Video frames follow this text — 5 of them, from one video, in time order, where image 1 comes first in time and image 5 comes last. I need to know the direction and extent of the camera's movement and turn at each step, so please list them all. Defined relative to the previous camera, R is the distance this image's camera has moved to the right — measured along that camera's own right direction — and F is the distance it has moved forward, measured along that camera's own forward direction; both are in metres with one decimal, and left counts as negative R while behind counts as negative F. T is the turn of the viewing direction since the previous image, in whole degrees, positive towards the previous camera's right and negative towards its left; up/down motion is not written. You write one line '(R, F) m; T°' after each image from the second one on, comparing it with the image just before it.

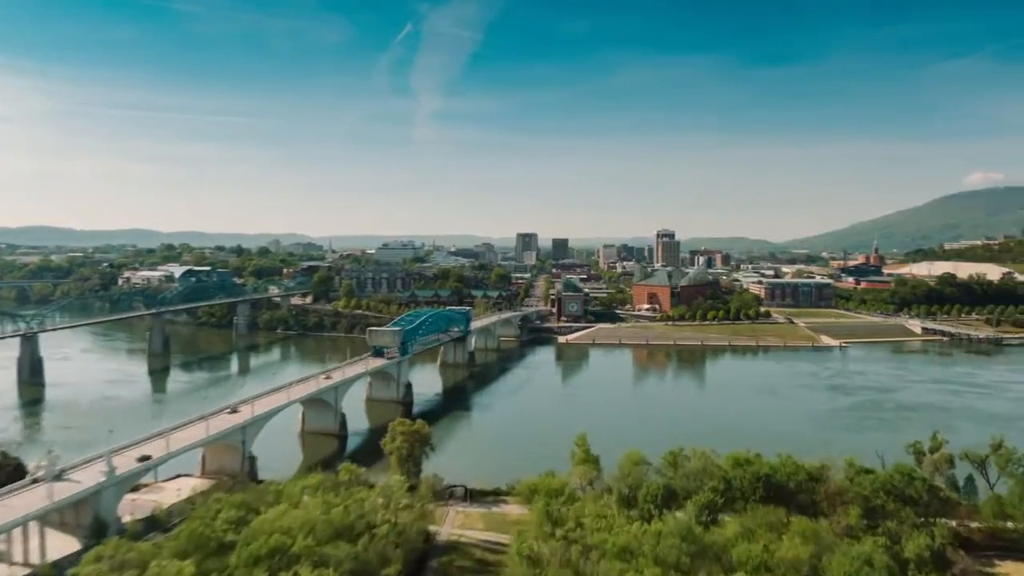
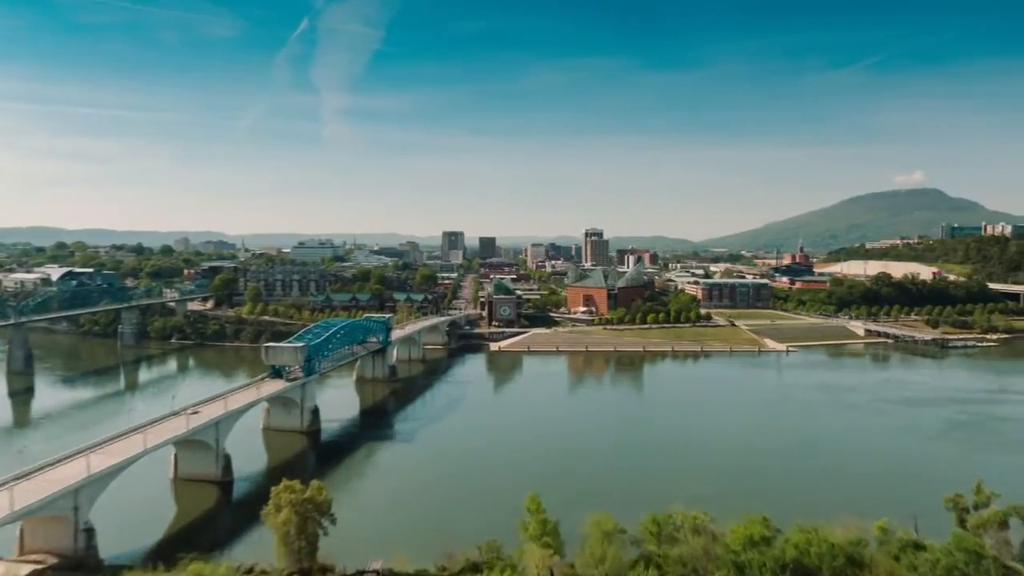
(-0.1, +5.5) m; +6°
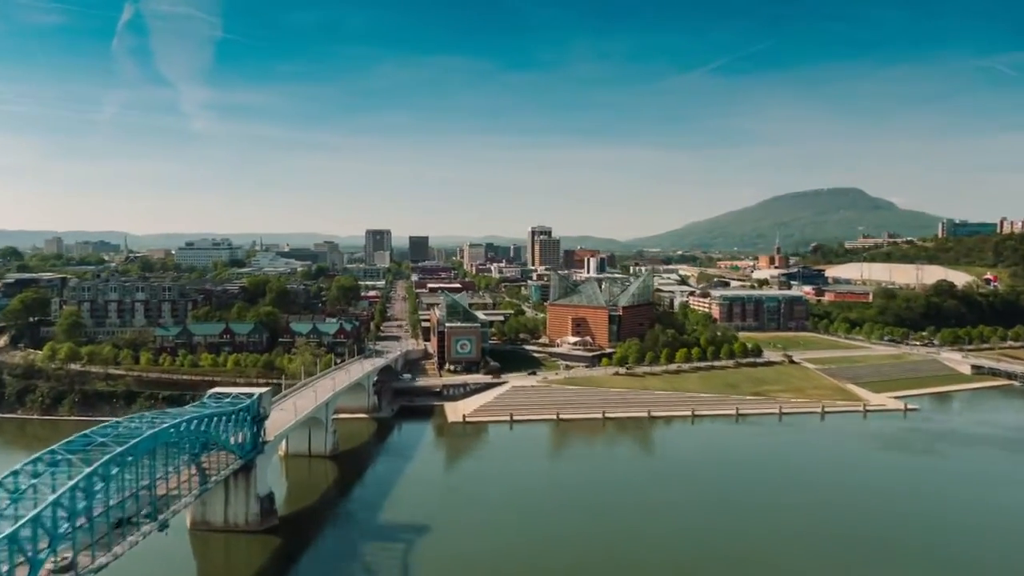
(-2.1, +21.0) m; +6°
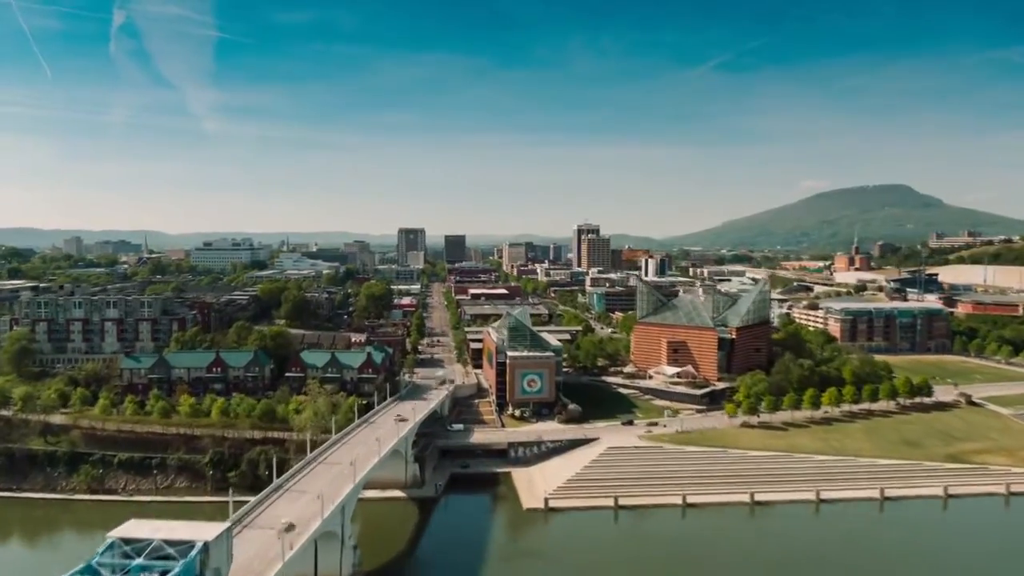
(-2.3, +10.6) m; -2°
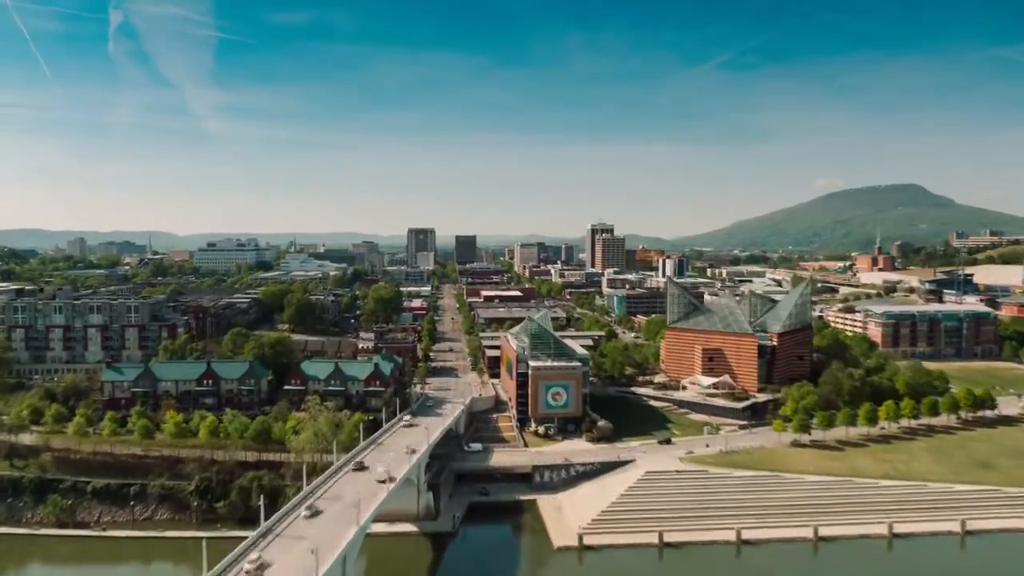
(-0.5, +2.9) m; -1°
